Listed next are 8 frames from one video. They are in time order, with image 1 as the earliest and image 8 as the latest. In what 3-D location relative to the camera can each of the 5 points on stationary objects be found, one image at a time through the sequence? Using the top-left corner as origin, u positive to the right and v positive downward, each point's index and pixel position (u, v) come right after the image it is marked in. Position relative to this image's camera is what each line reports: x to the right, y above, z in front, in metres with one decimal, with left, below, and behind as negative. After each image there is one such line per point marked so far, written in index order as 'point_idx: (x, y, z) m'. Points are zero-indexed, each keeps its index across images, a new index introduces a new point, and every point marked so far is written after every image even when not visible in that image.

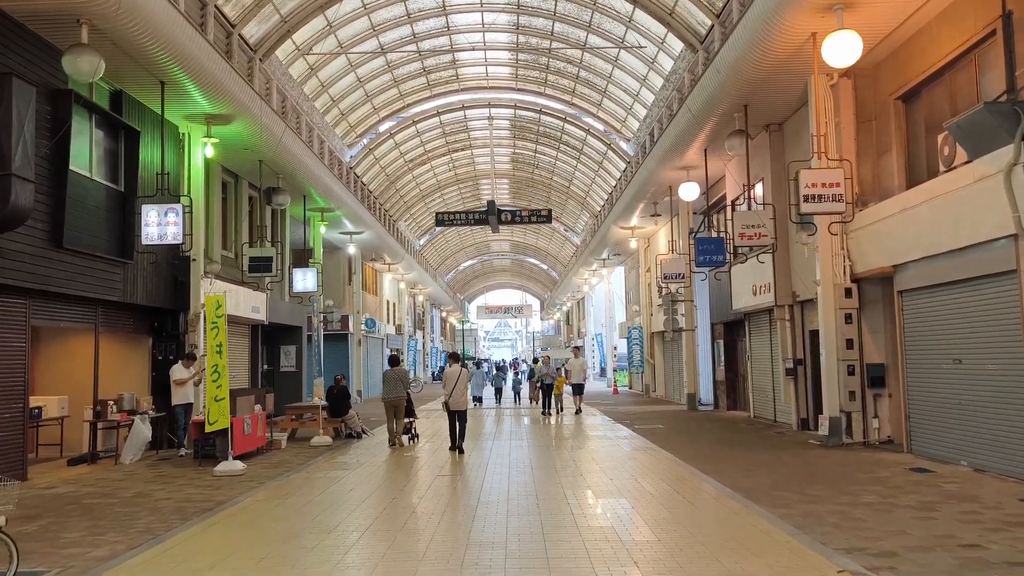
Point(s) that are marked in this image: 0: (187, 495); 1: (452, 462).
0: (-3.2, -2.0, +8.4) m
1: (-0.7, -2.2, +11.1) m
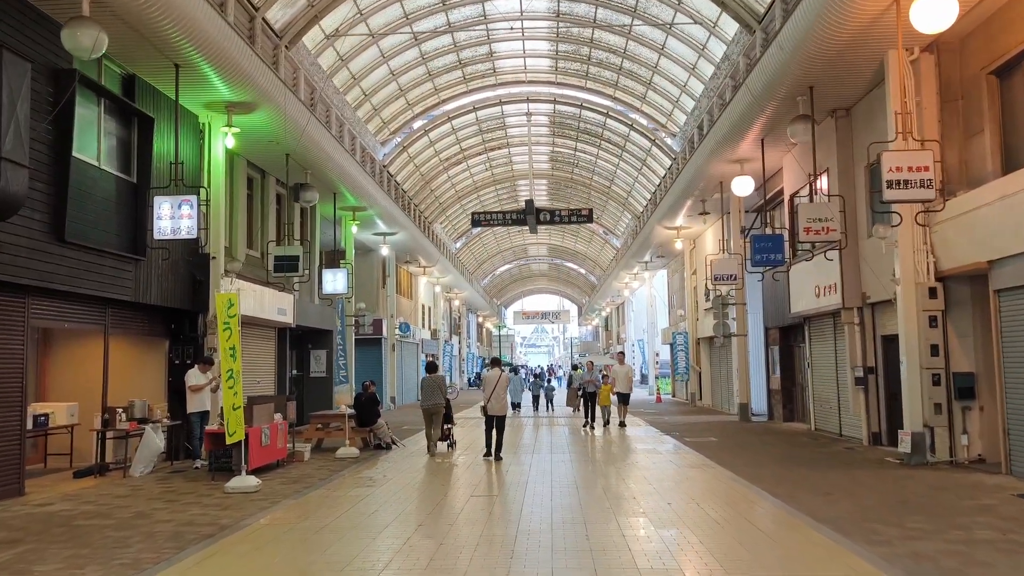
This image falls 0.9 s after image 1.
0: (-2.8, -2.0, +7.5) m
1: (-0.3, -2.2, +10.1) m
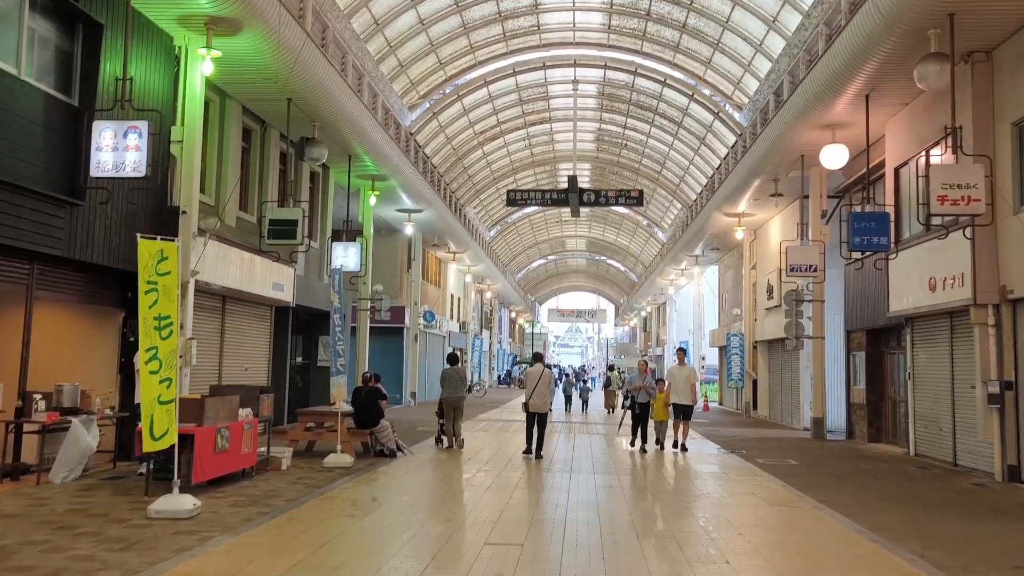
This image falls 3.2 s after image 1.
0: (-2.6, -1.6, +5.0) m
1: (0.0, -1.9, +7.6) m
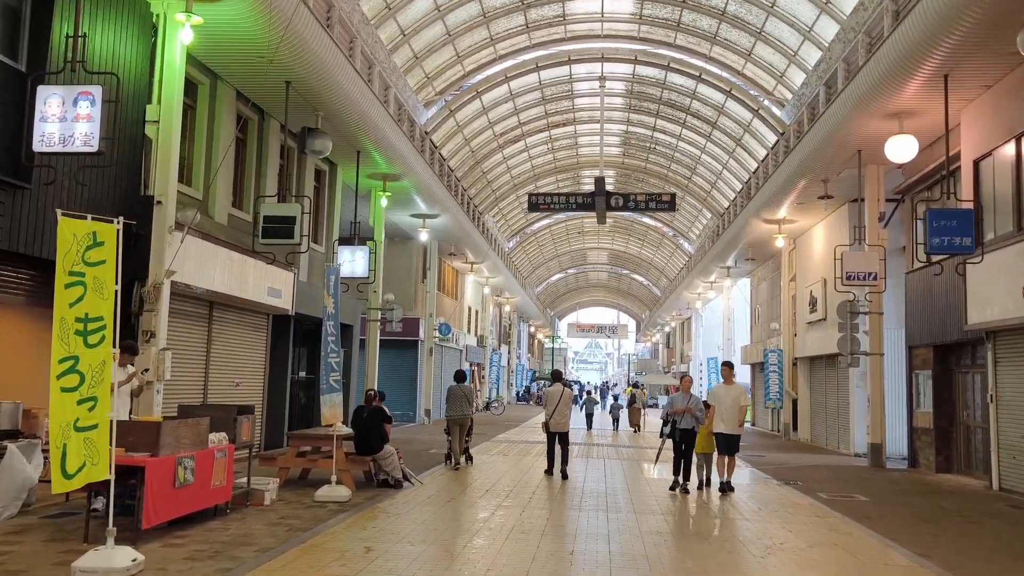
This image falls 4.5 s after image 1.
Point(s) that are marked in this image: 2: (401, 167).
0: (-2.5, -1.5, +3.6) m
1: (+0.2, -1.9, +6.1) m
2: (-2.0, +2.2, +15.8) m
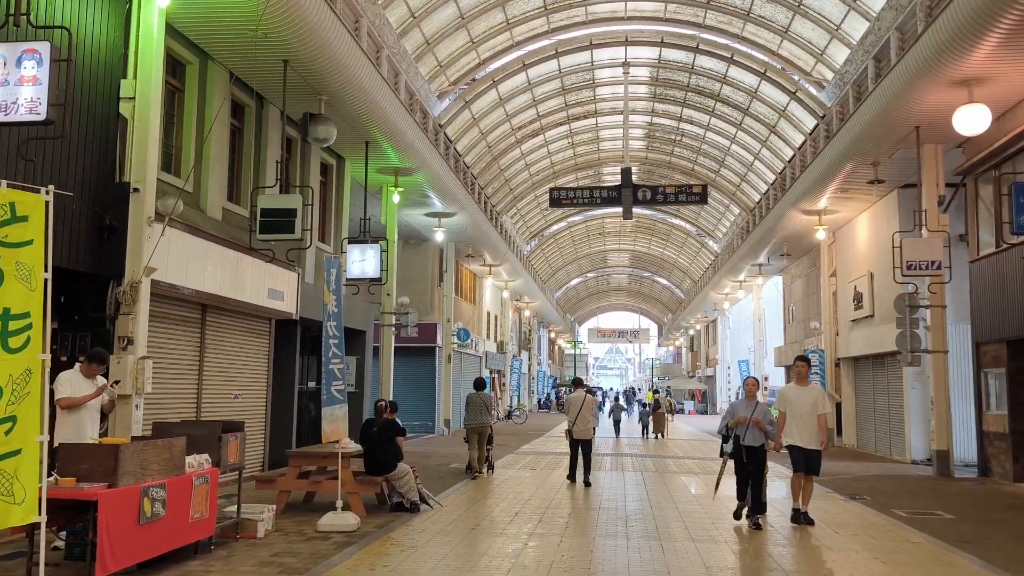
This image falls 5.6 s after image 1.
0: (-2.3, -1.5, +2.5) m
1: (+0.5, -1.8, +4.9) m
2: (-1.7, +2.2, +14.7) m
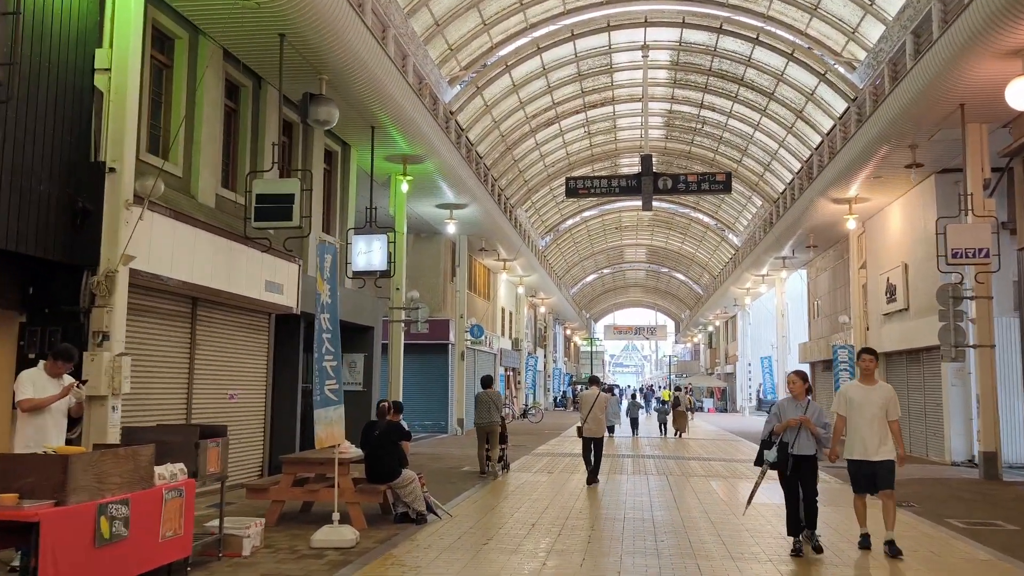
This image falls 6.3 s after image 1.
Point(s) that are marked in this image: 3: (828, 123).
0: (-2.2, -1.4, +1.7) m
1: (+0.5, -1.7, +4.1) m
2: (-1.5, +2.3, +13.9) m
3: (+6.6, +3.4, +18.0) m
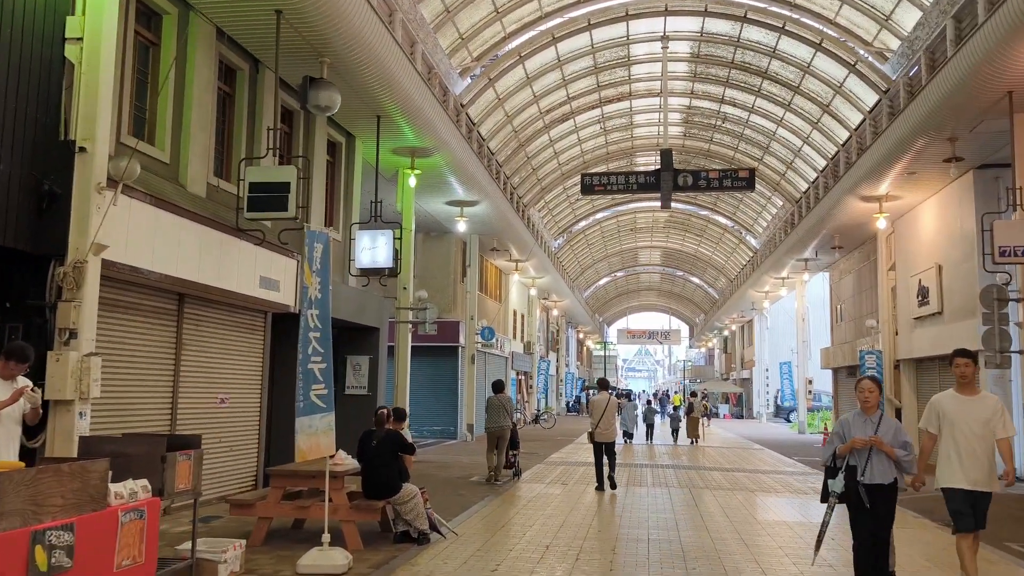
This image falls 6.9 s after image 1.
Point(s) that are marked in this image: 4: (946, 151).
0: (-2.2, -1.3, +1.0) m
1: (+0.6, -1.7, +3.4) m
2: (-1.2, +2.3, +13.2) m
3: (+6.9, +3.4, +17.2) m
4: (+6.6, +2.1, +13.2) m
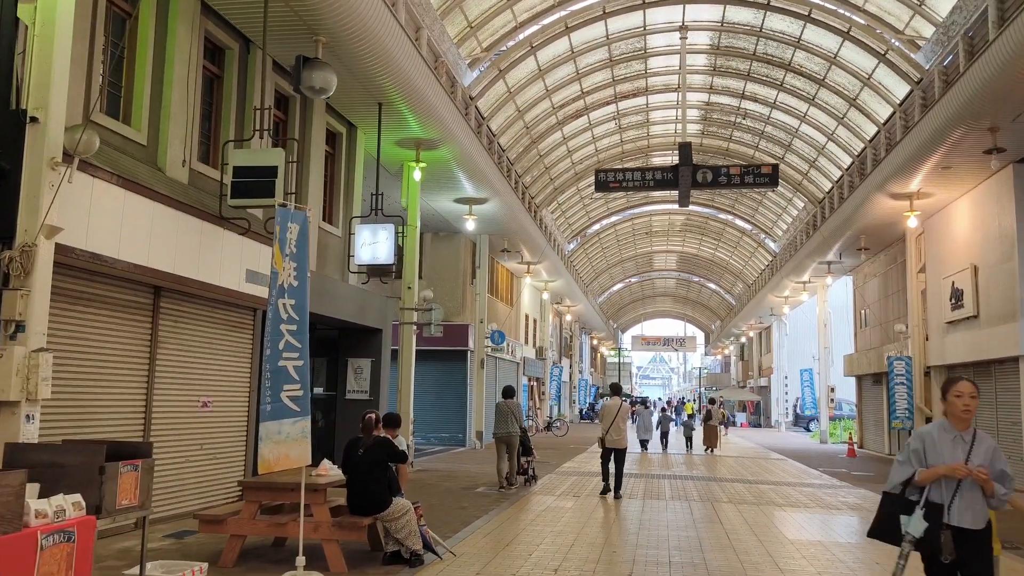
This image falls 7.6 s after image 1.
0: (-2.3, -1.2, +0.3) m
1: (+0.6, -1.6, +2.6) m
2: (-1.1, +2.3, +12.5) m
3: (+7.1, +3.3, +16.4) m
4: (+6.8, +2.1, +12.4) m
